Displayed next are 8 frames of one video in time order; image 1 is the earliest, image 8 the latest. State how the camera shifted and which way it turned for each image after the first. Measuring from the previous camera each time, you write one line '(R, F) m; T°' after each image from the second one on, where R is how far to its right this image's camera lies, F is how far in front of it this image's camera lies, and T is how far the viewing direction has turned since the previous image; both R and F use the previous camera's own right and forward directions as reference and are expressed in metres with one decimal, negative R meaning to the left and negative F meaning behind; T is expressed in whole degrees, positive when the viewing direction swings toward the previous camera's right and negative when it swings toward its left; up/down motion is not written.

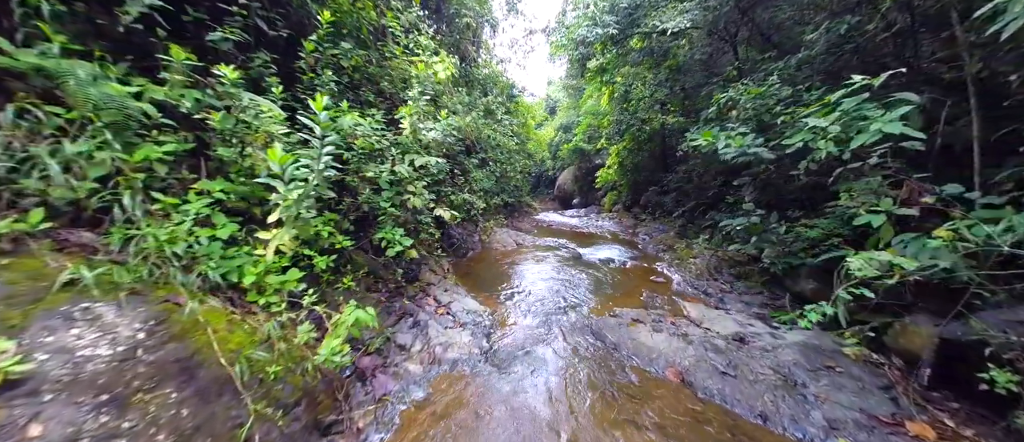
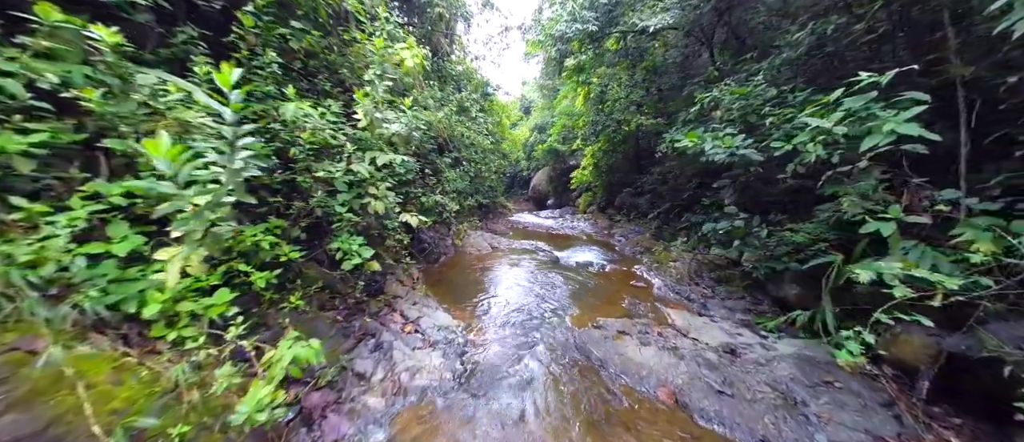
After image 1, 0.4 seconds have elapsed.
(0.0, +0.4) m; +5°
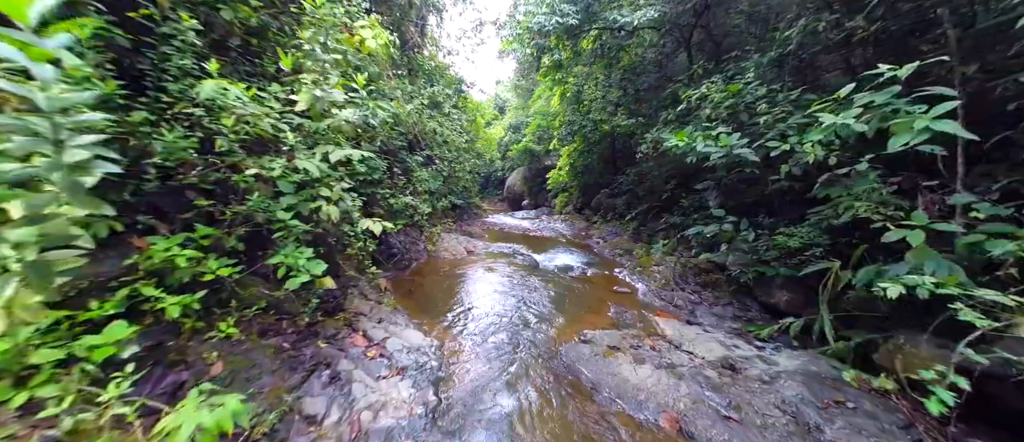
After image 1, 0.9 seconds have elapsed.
(-0.1, +0.4) m; +5°
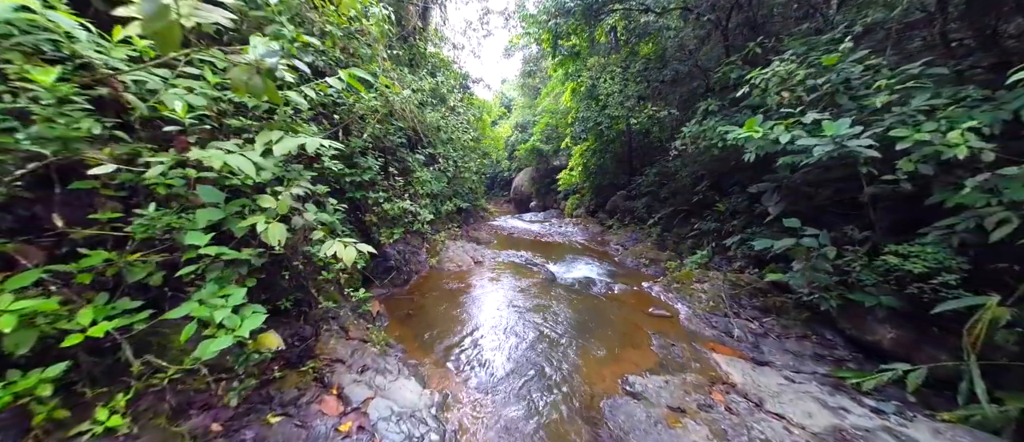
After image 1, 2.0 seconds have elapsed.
(-0.2, +0.8) m; -1°
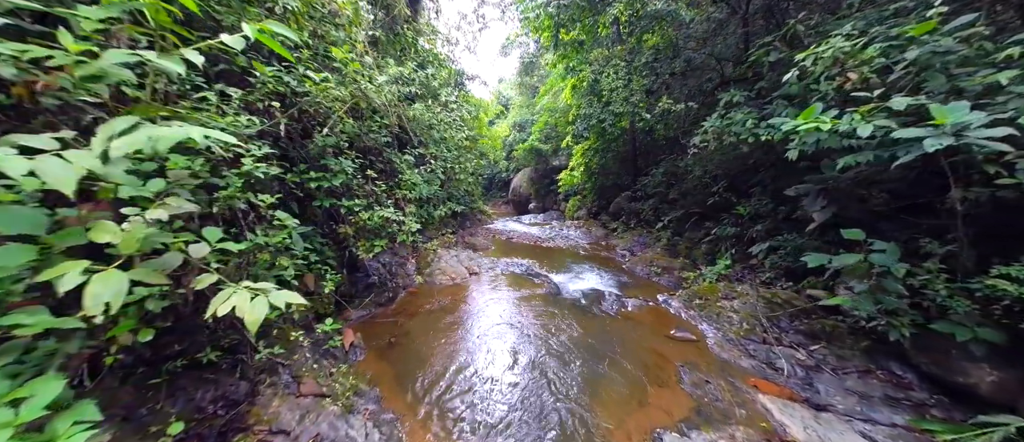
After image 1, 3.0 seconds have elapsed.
(0.0, +0.6) m; 0°
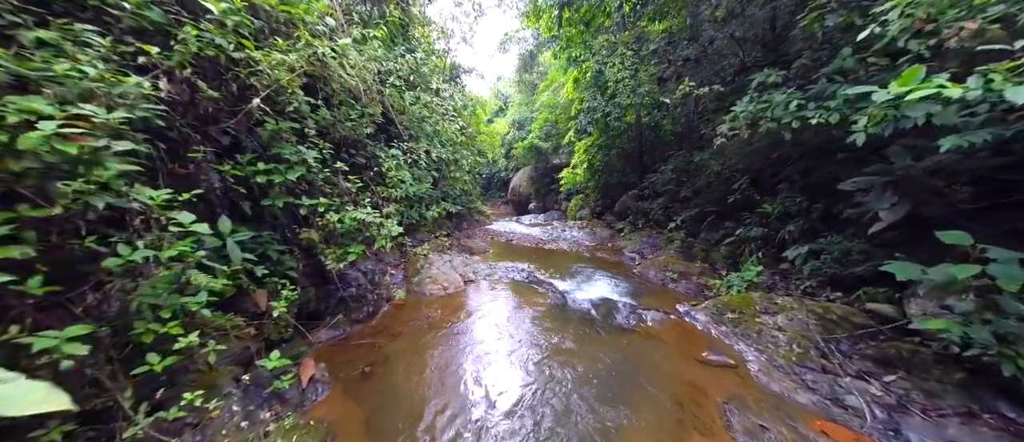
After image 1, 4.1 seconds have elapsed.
(0.0, +0.6) m; 0°
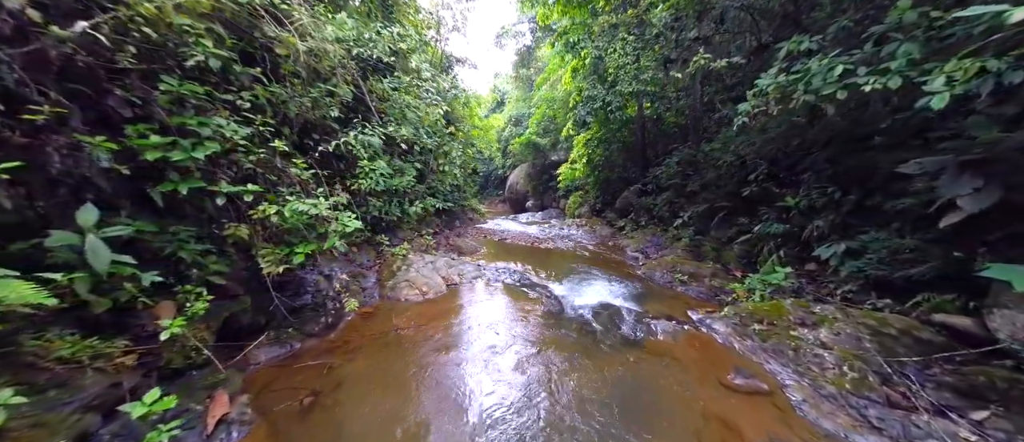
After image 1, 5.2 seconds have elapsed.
(+0.2, +0.6) m; 0°
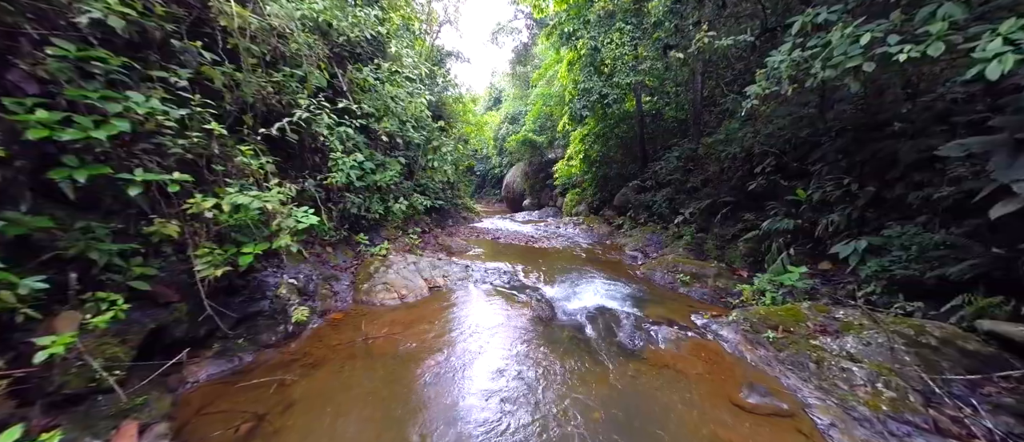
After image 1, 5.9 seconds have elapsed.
(+0.2, +0.3) m; 0°
